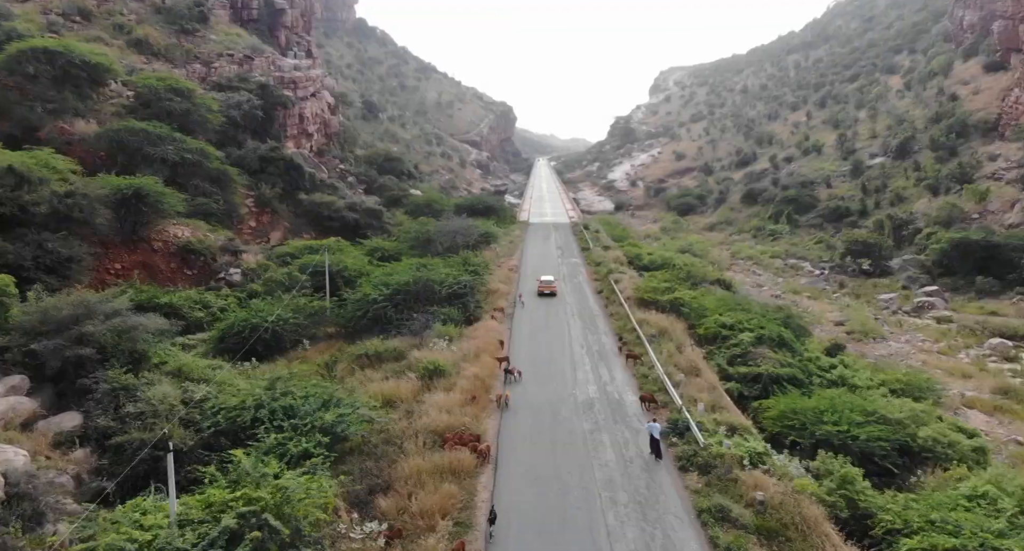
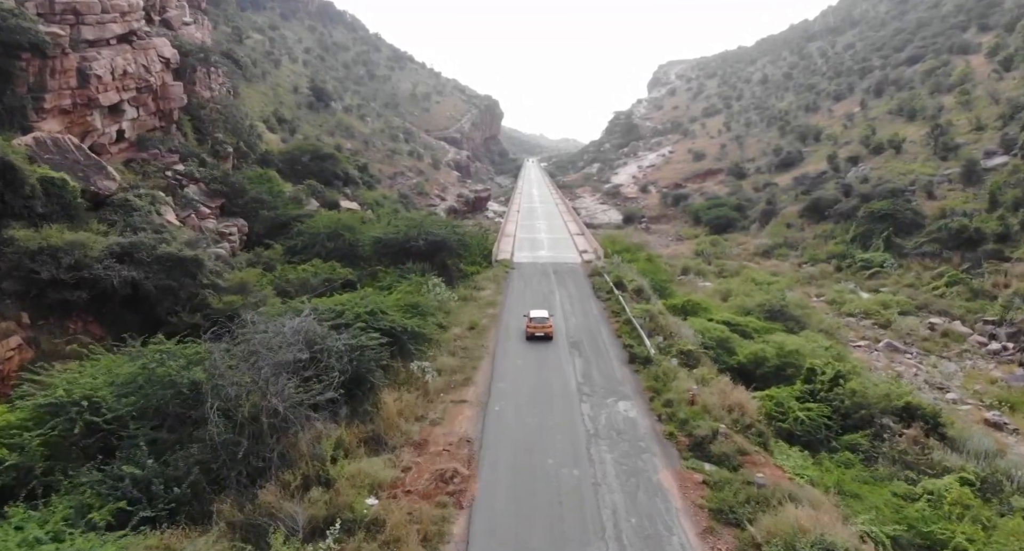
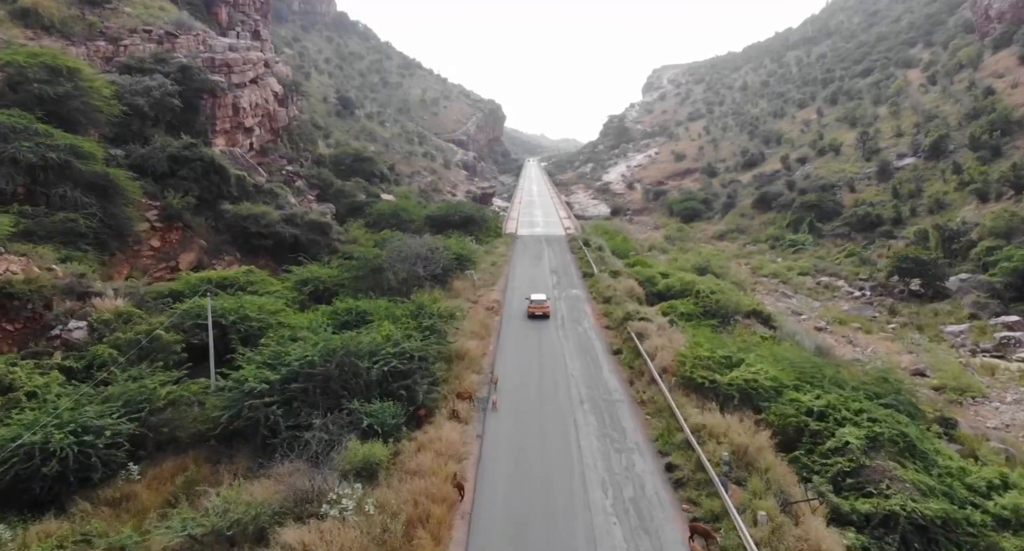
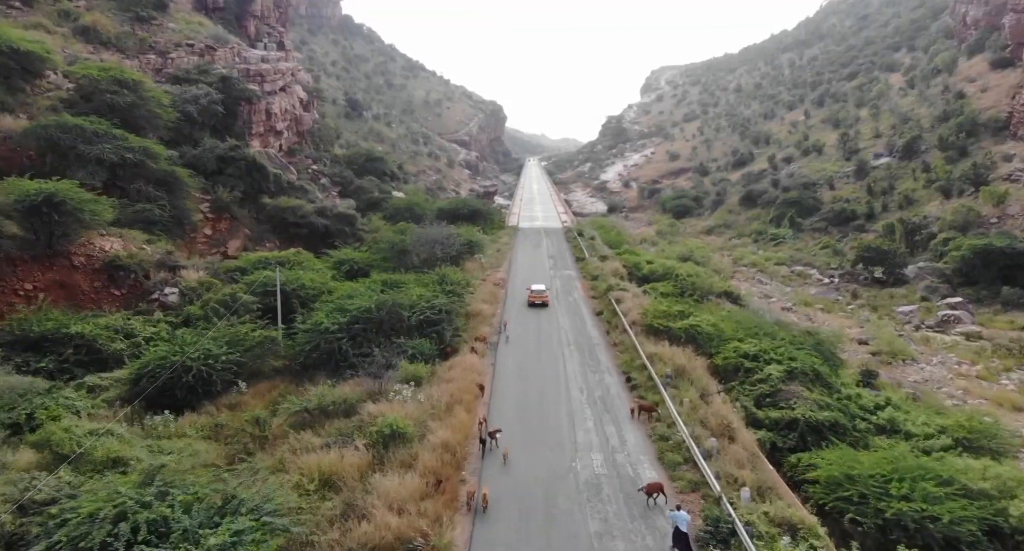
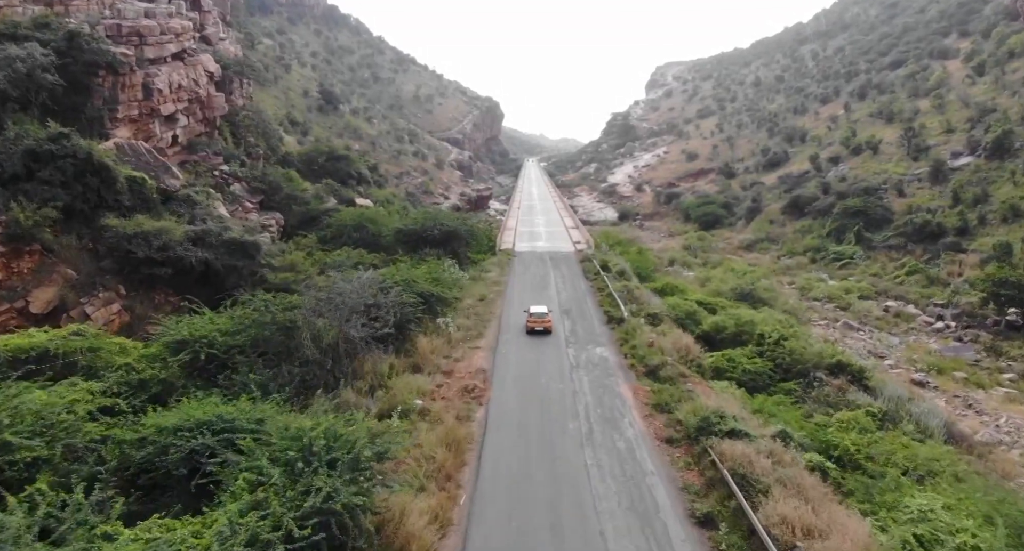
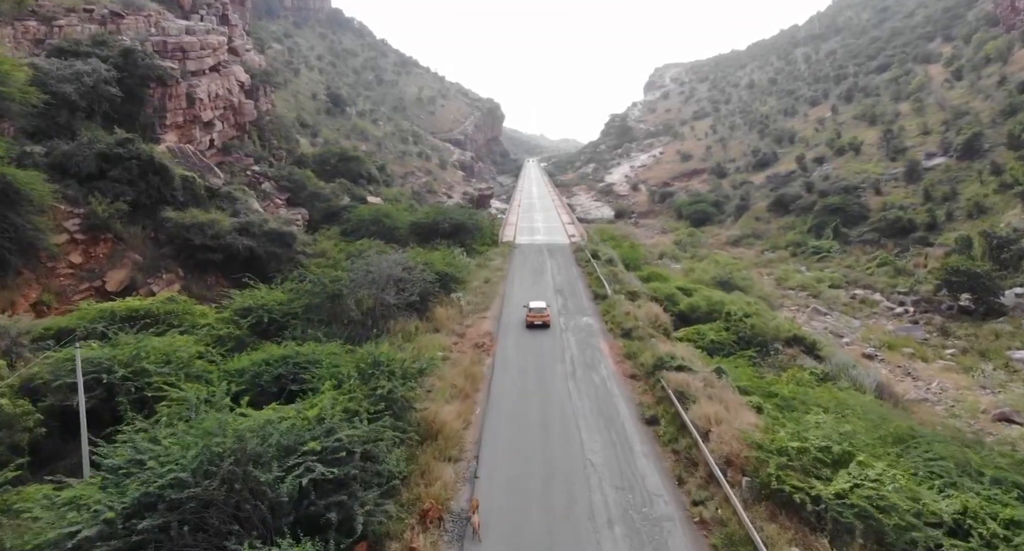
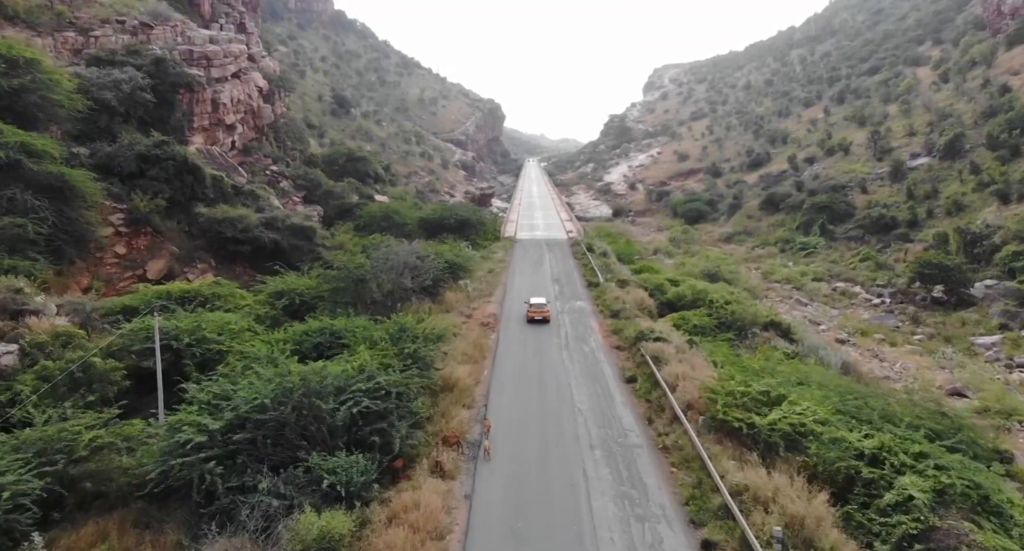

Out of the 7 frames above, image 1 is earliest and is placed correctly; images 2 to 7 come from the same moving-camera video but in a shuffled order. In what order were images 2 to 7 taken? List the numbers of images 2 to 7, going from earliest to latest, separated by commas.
4, 3, 7, 6, 5, 2
